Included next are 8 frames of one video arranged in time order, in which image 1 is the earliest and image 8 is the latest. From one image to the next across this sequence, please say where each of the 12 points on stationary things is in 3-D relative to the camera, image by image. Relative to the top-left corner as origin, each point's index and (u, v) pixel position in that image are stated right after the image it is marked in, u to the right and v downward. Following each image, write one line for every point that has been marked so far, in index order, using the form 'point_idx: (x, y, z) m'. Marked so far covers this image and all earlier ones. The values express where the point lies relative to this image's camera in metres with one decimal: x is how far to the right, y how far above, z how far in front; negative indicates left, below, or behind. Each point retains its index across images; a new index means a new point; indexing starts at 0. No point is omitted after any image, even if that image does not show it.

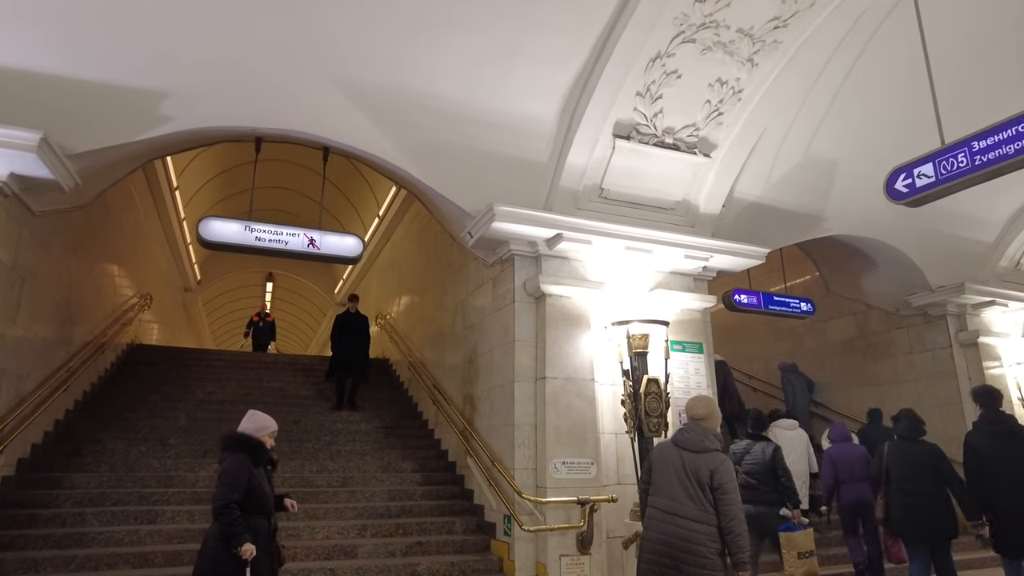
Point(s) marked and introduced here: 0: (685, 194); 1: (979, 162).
0: (+1.7, +1.0, +6.2) m
1: (+3.2, +0.9, +4.2) m
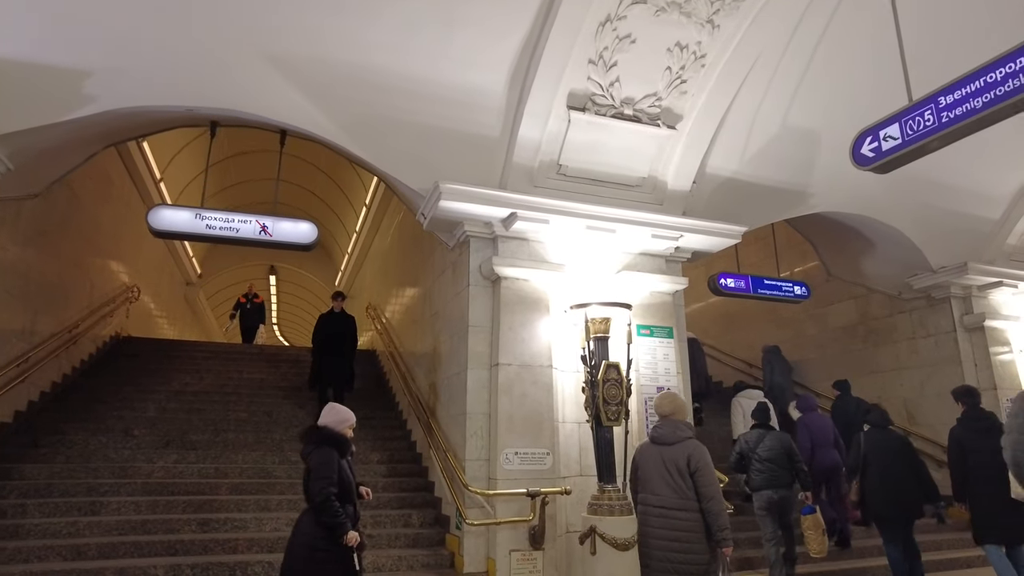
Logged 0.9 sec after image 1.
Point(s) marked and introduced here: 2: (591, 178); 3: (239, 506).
0: (+1.3, +1.1, +5.9) m
1: (+2.6, +1.0, +3.8) m
2: (+0.7, +1.0, +5.8) m
3: (-2.6, -2.0, +5.8) m
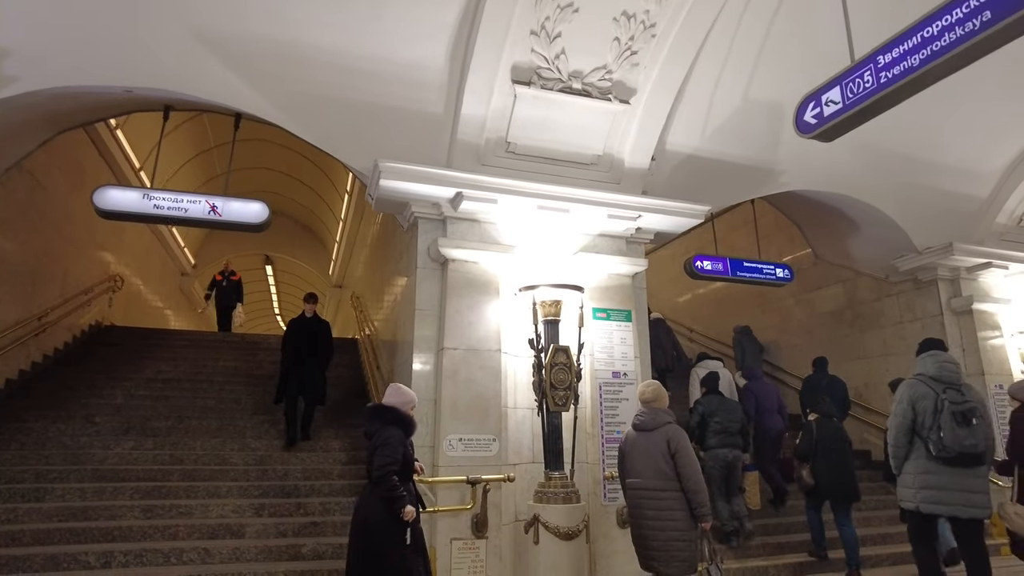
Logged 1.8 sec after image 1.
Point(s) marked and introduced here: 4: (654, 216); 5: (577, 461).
0: (+0.9, +1.3, +5.7) m
1: (+2.1, +1.2, +3.5) m
2: (+0.3, +1.2, +5.6) m
3: (-3.0, -1.9, +5.7) m
4: (+1.4, +0.7, +5.9) m
5: (+0.6, -1.5, +5.4) m
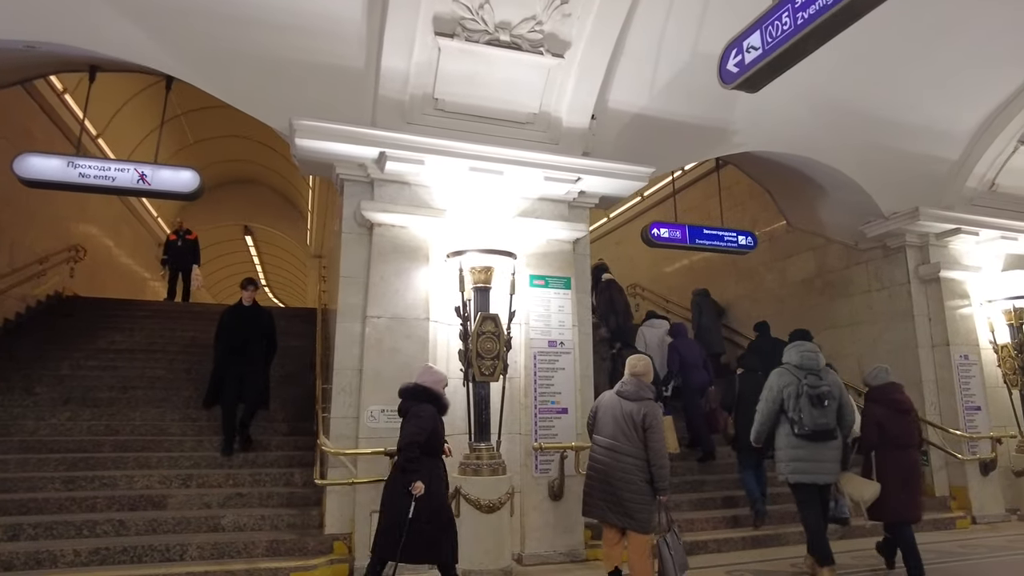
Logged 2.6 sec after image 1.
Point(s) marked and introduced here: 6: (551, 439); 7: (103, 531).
0: (+0.3, +1.6, +5.4) m
1: (+1.5, +1.4, +3.2) m
2: (-0.3, +1.5, +5.3) m
3: (-3.6, -1.6, +5.6) m
4: (+0.8, +1.0, +5.6) m
5: (0.0, -1.2, +5.3) m
6: (+0.3, -1.3, +5.2) m
7: (-3.1, -1.9, +4.7) m
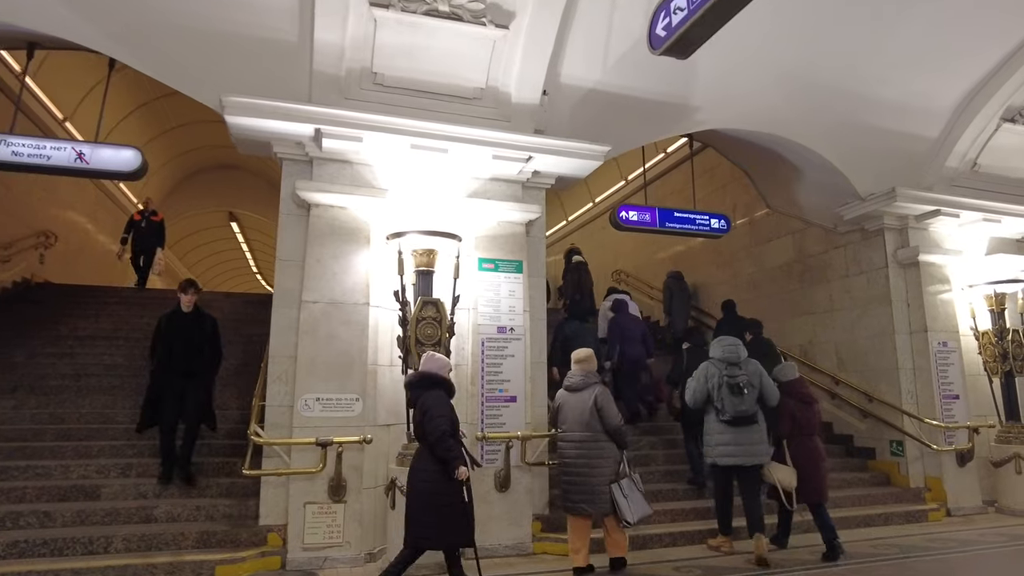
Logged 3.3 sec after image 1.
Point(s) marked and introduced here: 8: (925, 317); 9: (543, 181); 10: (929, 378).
0: (-0.2, +1.7, +5.1) m
1: (+1.0, +1.5, +3.0) m
2: (-0.8, +1.6, +5.1) m
3: (-4.0, -1.5, +5.5) m
4: (+0.3, +1.1, +5.3) m
5: (-0.5, -1.1, +5.1) m
6: (-0.1, -1.2, +5.0) m
7: (-3.6, -1.7, +4.6) m
8: (+4.6, -0.3, +6.8) m
9: (+0.3, +1.0, +5.7) m
10: (+4.5, -1.0, +6.7) m
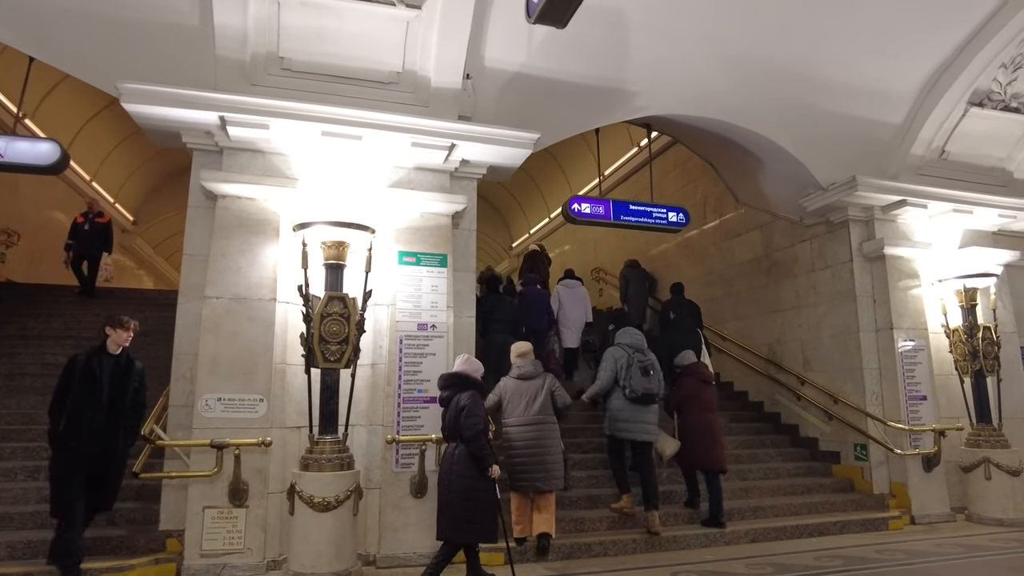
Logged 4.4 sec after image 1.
0: (-0.8, +1.8, +4.9) m
1: (+0.3, +1.5, +2.7) m
2: (-1.4, +1.7, +4.8) m
3: (-4.7, -1.4, +5.3) m
4: (-0.3, +1.2, +5.1) m
5: (-1.1, -1.0, +4.8) m
6: (-0.8, -1.1, +4.8) m
7: (-4.2, -1.7, +4.4) m
8: (+3.9, -0.3, +6.4) m
9: (-0.4, +1.0, +5.4) m
10: (+3.9, -0.9, +6.4) m
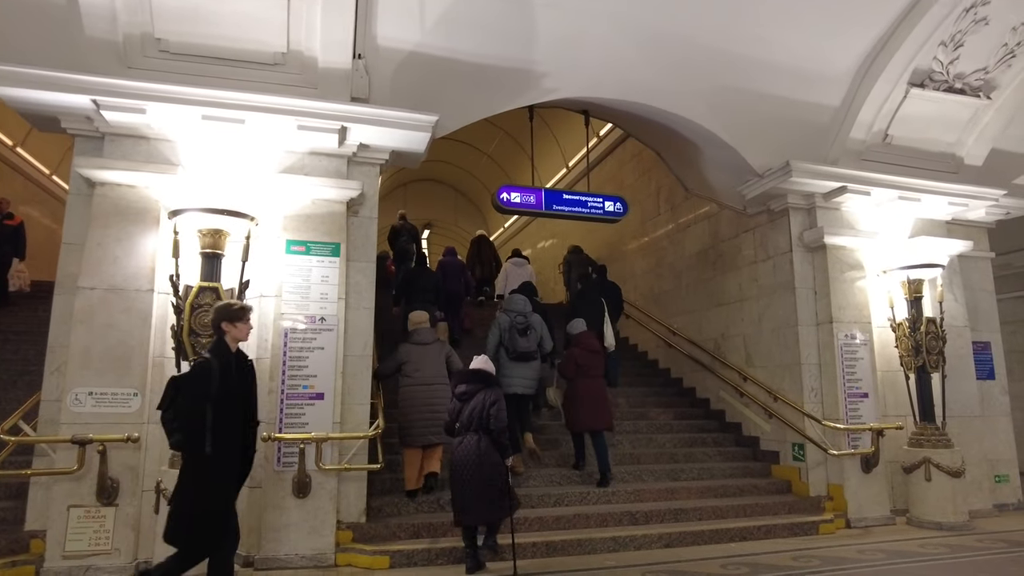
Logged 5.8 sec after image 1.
0: (-1.7, +1.9, +4.7) m
1: (-0.5, +1.6, +2.4) m
2: (-2.3, +1.7, +4.6) m
3: (-5.5, -1.4, +5.2) m
4: (-1.2, +1.2, +4.9) m
5: (-1.9, -1.0, +4.6) m
6: (-1.6, -1.0, +4.6) m
7: (-5.1, -1.6, +4.2) m
8: (+3.2, -0.2, +6.1) m
9: (-1.2, +1.1, +5.2) m
10: (+3.1, -0.8, +6.0) m
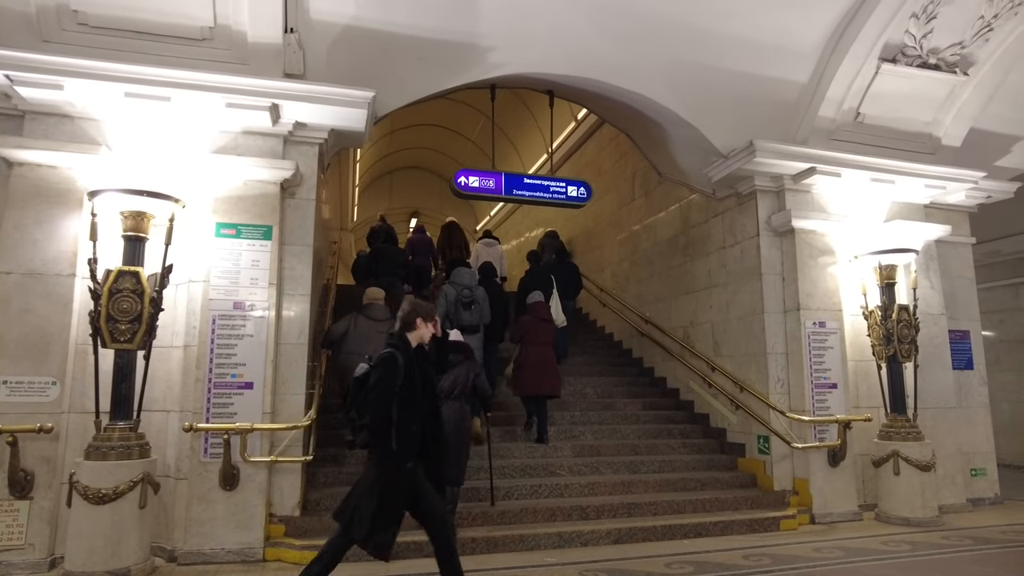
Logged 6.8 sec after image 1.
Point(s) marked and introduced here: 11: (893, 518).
0: (-2.1, +2.0, +4.4) m
1: (-1.0, +1.7, +2.2) m
2: (-2.7, +1.8, +4.4) m
3: (-5.9, -1.2, +5.0) m
4: (-1.6, +1.4, +4.6) m
5: (-2.4, -0.9, +4.4) m
6: (-2.0, -0.9, +4.4) m
7: (-5.5, -1.5, +4.1) m
8: (+2.7, -0.1, +5.9) m
9: (-1.6, +1.2, +4.9) m
10: (+2.7, -0.7, +5.8) m
11: (+3.4, -2.0, +5.4) m
